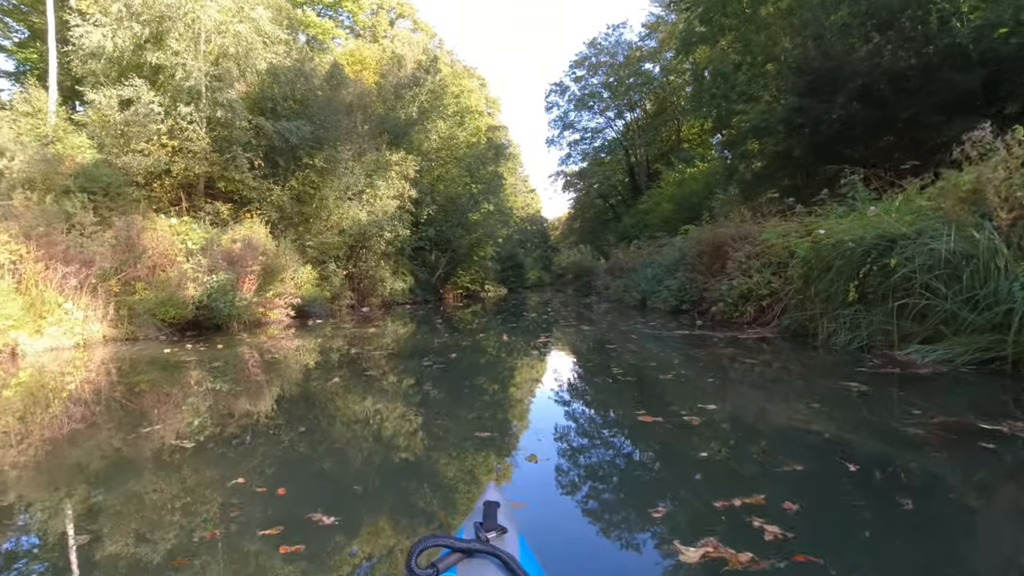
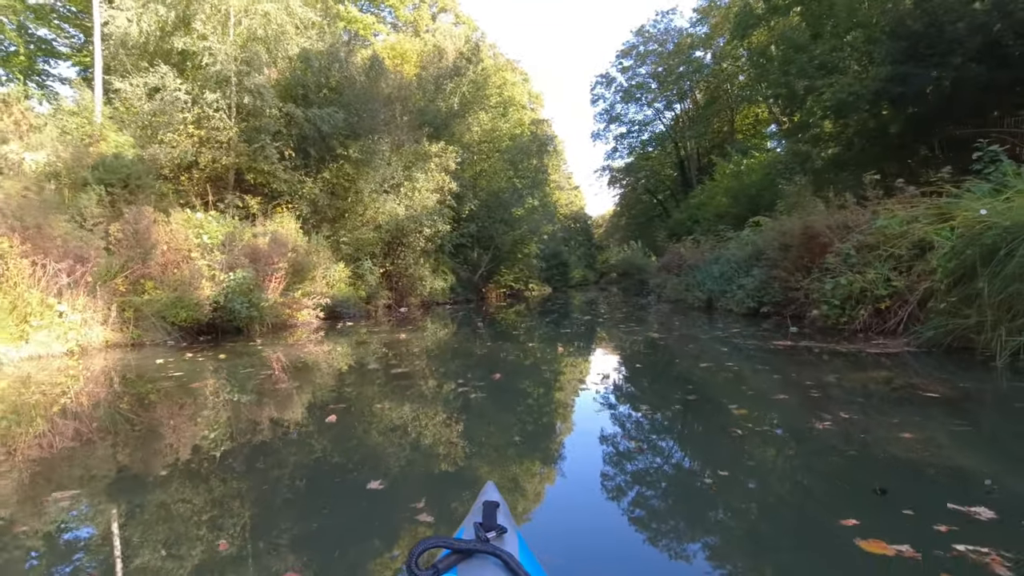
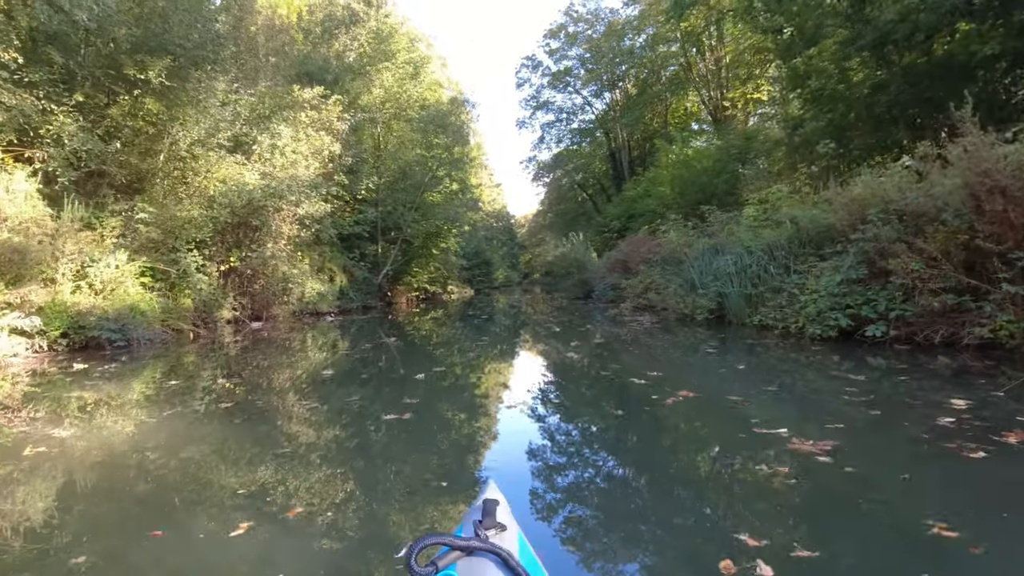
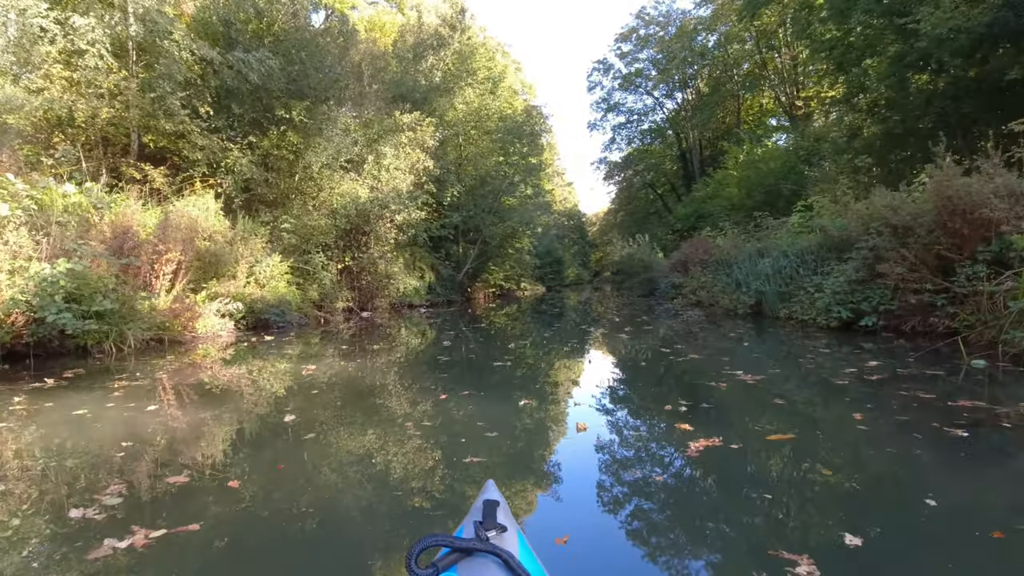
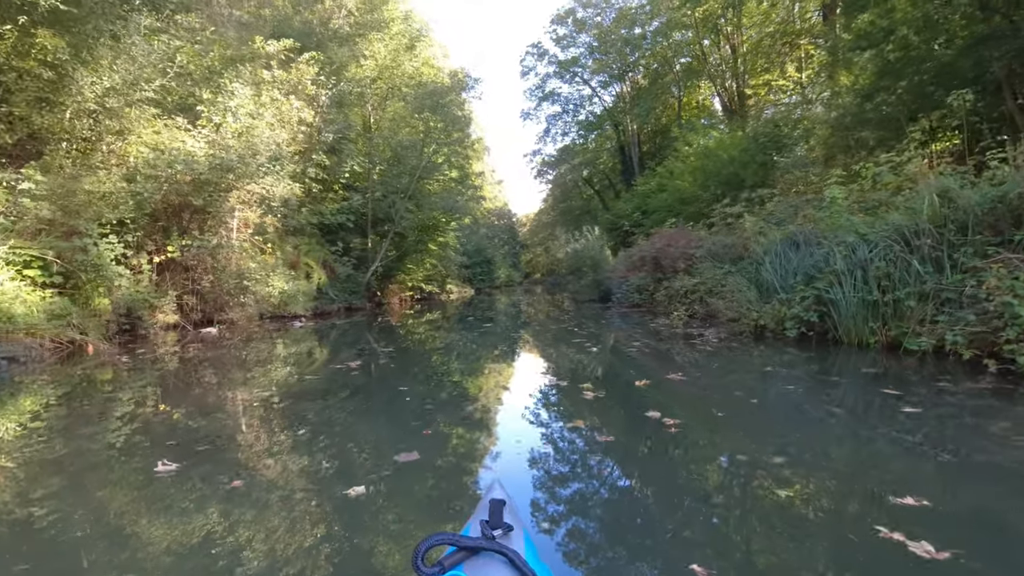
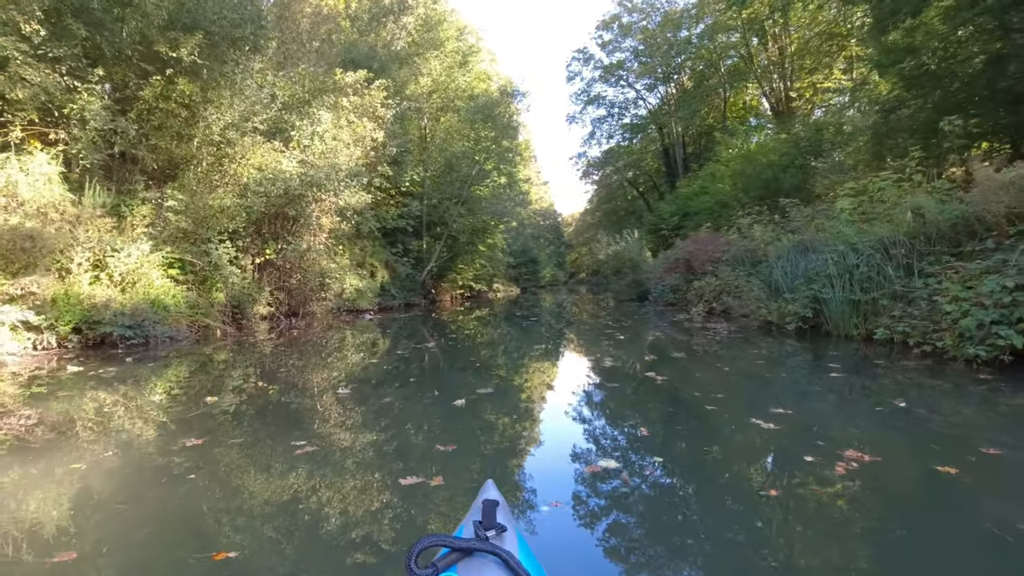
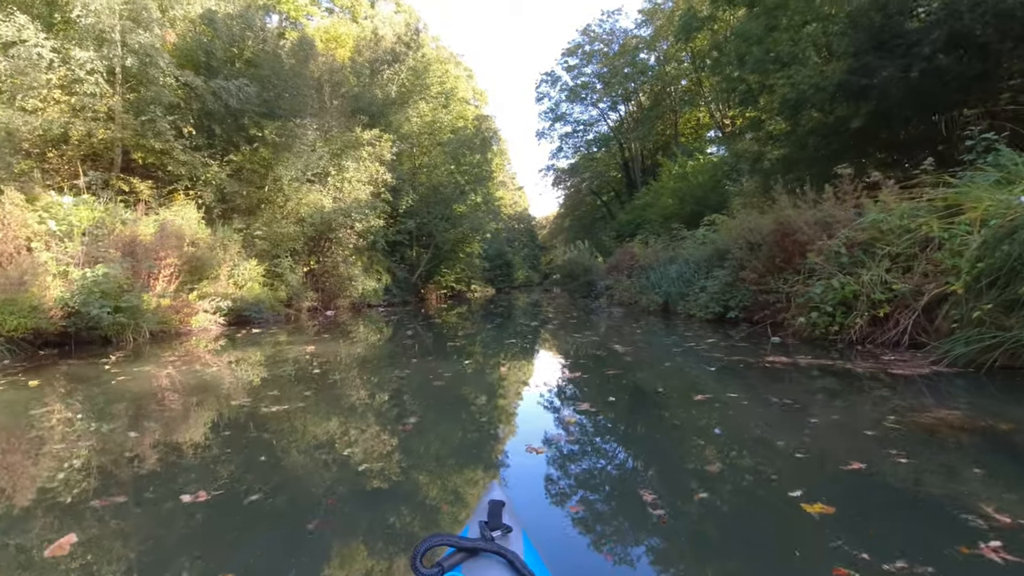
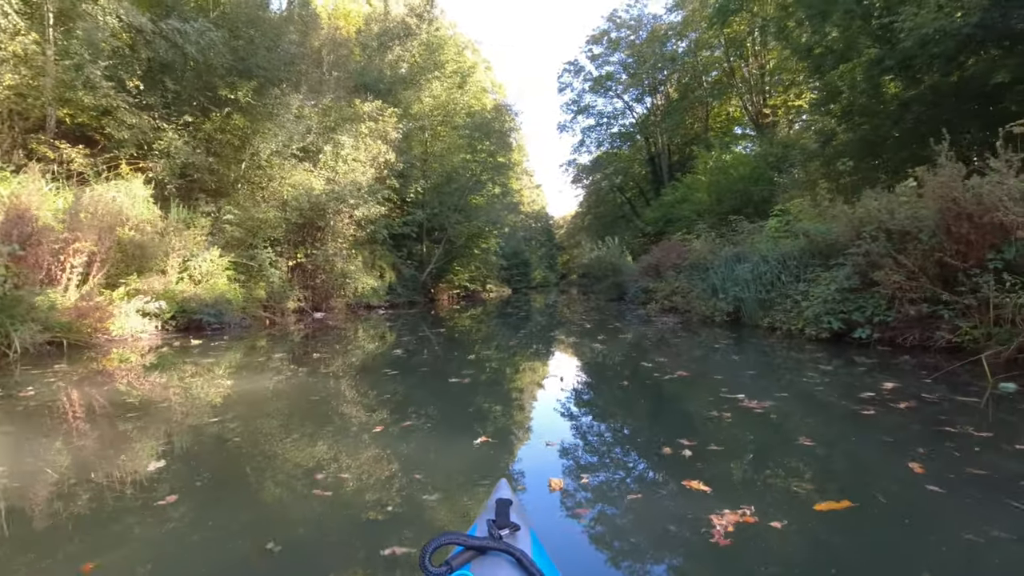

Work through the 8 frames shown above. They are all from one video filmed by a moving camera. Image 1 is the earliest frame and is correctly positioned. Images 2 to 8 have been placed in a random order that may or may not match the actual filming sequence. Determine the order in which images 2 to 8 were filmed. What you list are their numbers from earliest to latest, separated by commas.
2, 7, 4, 8, 3, 6, 5
